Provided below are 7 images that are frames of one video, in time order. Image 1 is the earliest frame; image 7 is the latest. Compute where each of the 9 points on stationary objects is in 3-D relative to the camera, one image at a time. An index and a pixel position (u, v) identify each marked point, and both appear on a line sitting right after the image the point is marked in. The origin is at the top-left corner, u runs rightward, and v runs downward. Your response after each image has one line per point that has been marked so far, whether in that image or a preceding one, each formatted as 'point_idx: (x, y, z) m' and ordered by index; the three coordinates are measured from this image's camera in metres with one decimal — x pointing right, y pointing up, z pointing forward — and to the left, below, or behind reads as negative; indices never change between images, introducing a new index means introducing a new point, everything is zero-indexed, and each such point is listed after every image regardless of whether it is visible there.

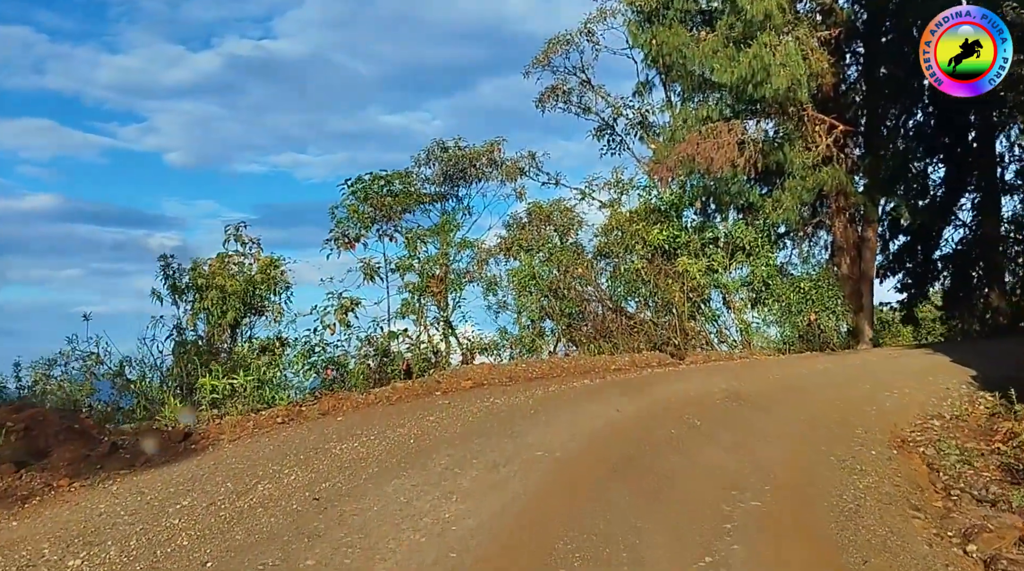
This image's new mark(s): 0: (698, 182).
0: (+3.3, +1.8, +15.6) m
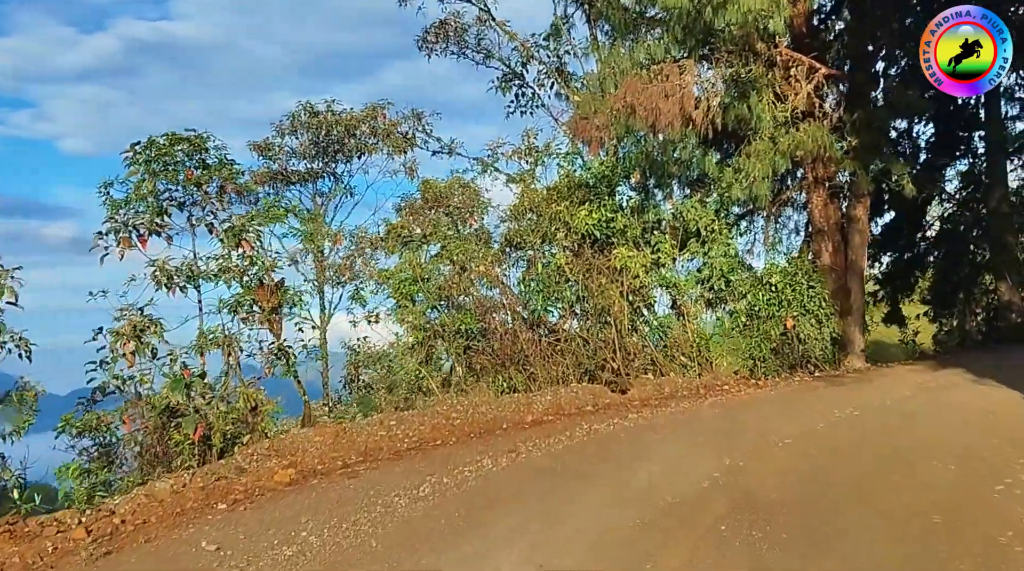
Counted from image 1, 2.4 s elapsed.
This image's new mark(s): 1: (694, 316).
0: (+1.7, +1.8, +11.7) m
1: (+2.4, -0.4, +11.4) m
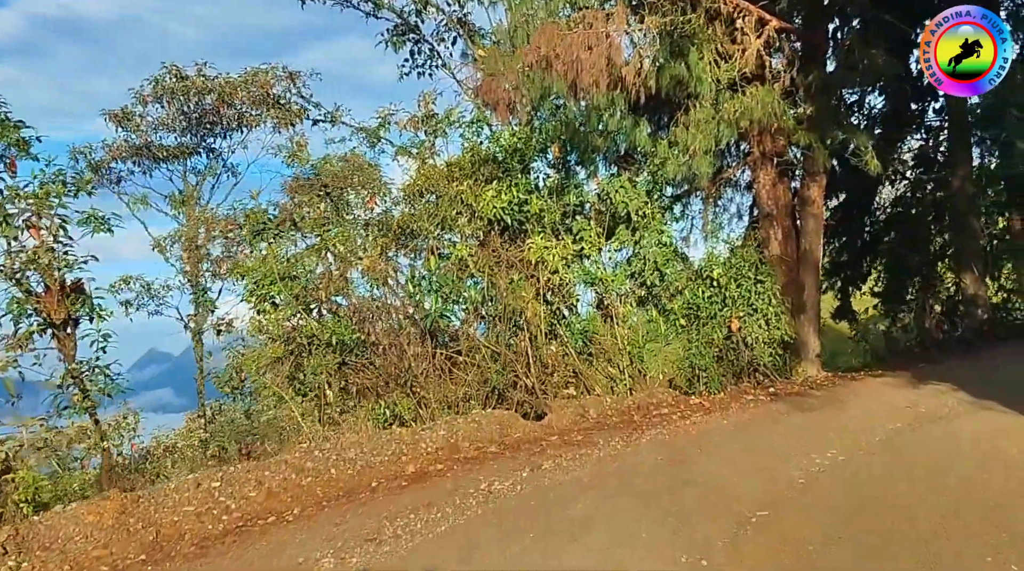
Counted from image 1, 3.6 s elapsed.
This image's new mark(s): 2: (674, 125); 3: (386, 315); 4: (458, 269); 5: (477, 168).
0: (+0.5, +1.8, +9.6) m
1: (+1.2, -0.4, +9.4) m
2: (+1.9, +1.8, +10.2) m
3: (-1.2, -0.3, +8.4) m
4: (-0.5, +0.2, +8.8) m
5: (-0.3, +1.2, +9.4) m
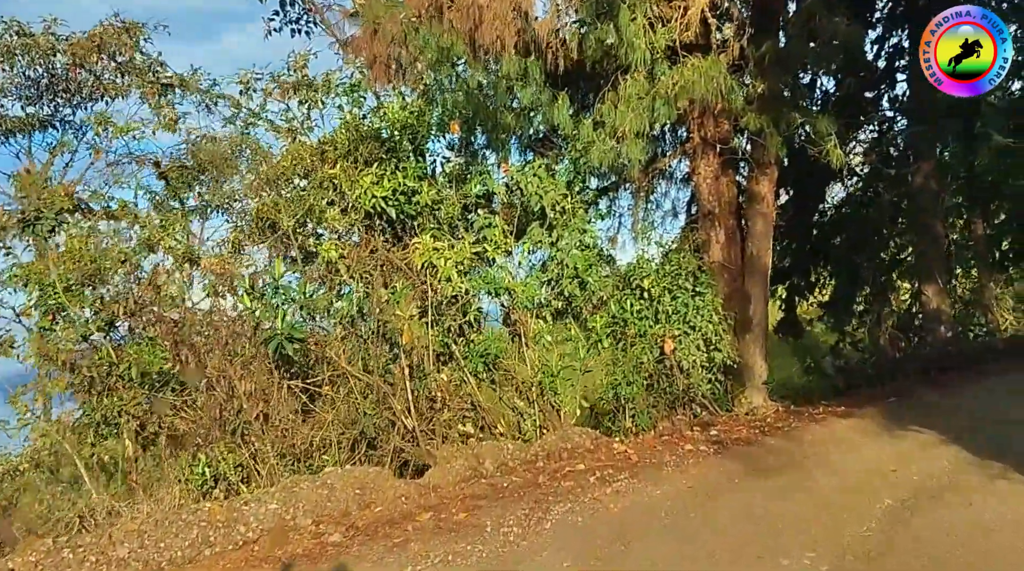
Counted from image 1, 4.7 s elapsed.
0: (-0.5, +1.8, +7.7) m
1: (+0.2, -0.5, +7.6) m
2: (+0.8, +1.7, +8.4) m
3: (-2.1, -0.4, +6.4) m
4: (-1.5, +0.1, +6.9) m
5: (-1.3, +1.2, +7.4) m
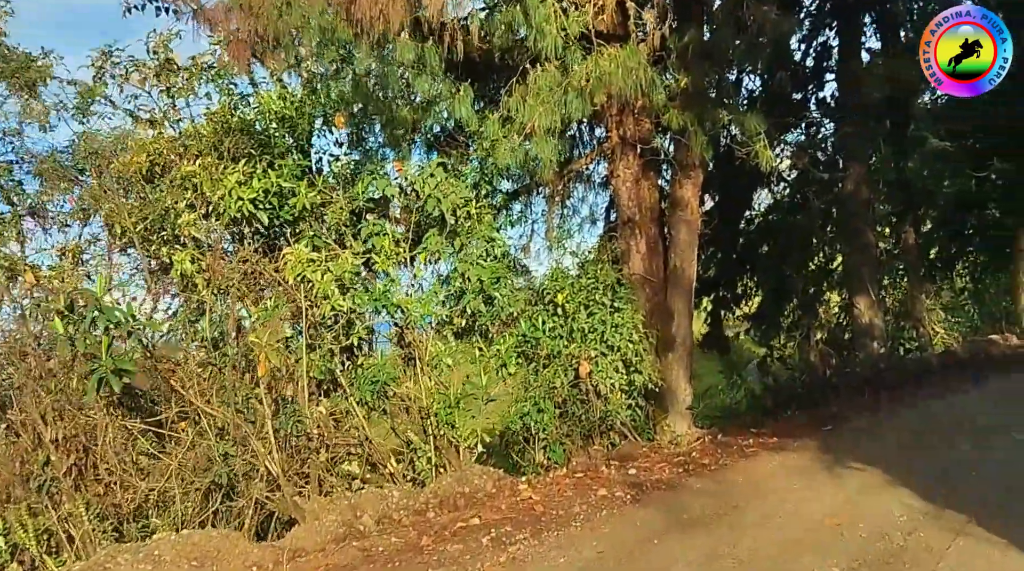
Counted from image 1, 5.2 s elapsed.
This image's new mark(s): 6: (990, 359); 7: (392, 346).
0: (-1.3, +1.6, +6.7) m
1: (-0.6, -0.6, +6.6) m
2: (0.0, +1.6, +7.4) m
3: (-2.8, -0.5, +5.3) m
4: (-2.2, 0.0, +5.8) m
5: (-2.1, +1.0, +6.3) m
6: (+6.1, -1.0, +11.2) m
7: (-0.9, -0.5, +6.7) m
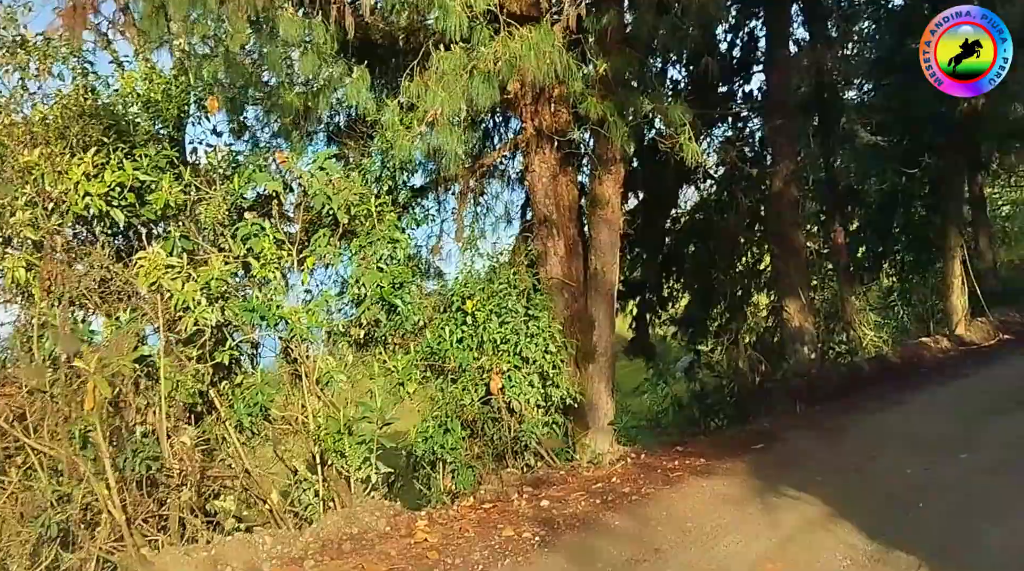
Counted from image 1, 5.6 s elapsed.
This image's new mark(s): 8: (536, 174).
0: (-2.0, +1.6, +5.8) m
1: (-1.3, -0.6, +5.8) m
2: (-0.8, +1.6, +6.7) m
3: (-3.4, -0.6, +4.3) m
4: (-2.8, -0.1, +4.8) m
5: (-2.7, +1.0, +5.4) m
6: (+5.0, -1.0, +10.9) m
7: (-1.6, -0.5, +5.8) m
8: (+0.2, +0.9, +7.5) m
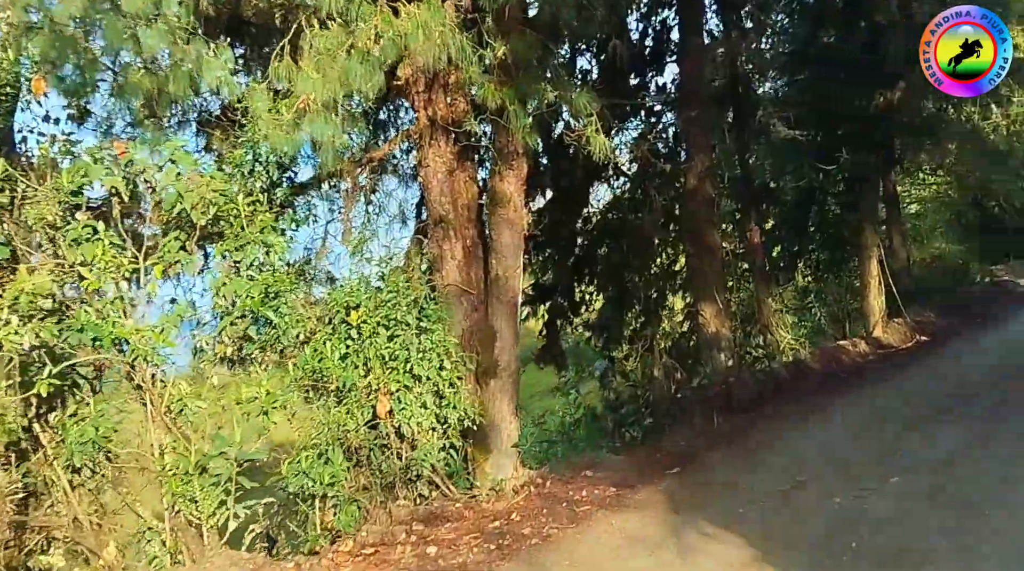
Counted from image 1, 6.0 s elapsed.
0: (-2.7, +1.5, +4.9) m
1: (-1.9, -0.7, +5.0) m
2: (-1.5, +1.5, +5.8) m
3: (-3.9, -0.7, +3.2) m
4: (-3.4, -0.2, +3.8) m
5: (-3.4, +0.9, +4.4) m
6: (+3.9, -1.0, +10.6) m
7: (-2.3, -0.6, +4.9) m
8: (-0.6, +0.9, +6.8) m
